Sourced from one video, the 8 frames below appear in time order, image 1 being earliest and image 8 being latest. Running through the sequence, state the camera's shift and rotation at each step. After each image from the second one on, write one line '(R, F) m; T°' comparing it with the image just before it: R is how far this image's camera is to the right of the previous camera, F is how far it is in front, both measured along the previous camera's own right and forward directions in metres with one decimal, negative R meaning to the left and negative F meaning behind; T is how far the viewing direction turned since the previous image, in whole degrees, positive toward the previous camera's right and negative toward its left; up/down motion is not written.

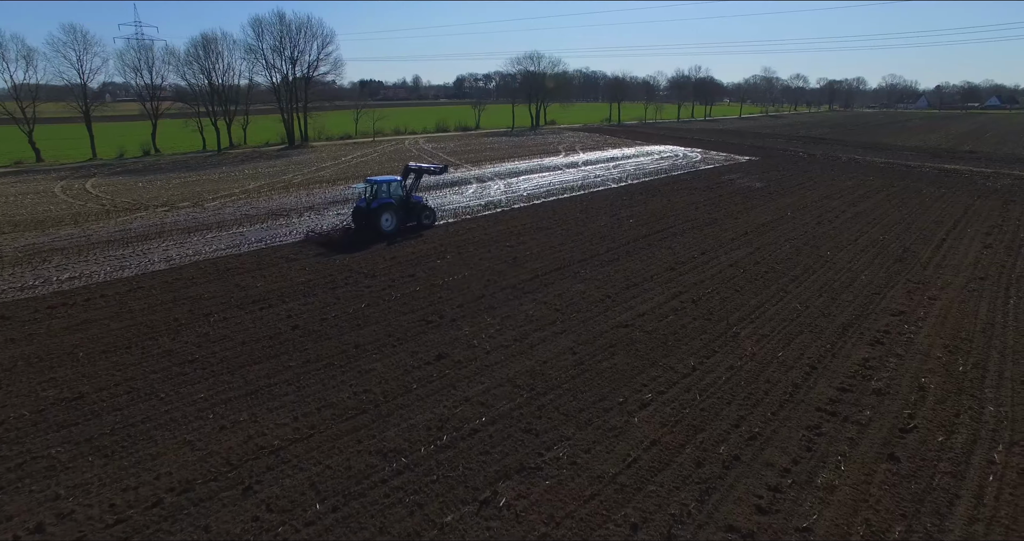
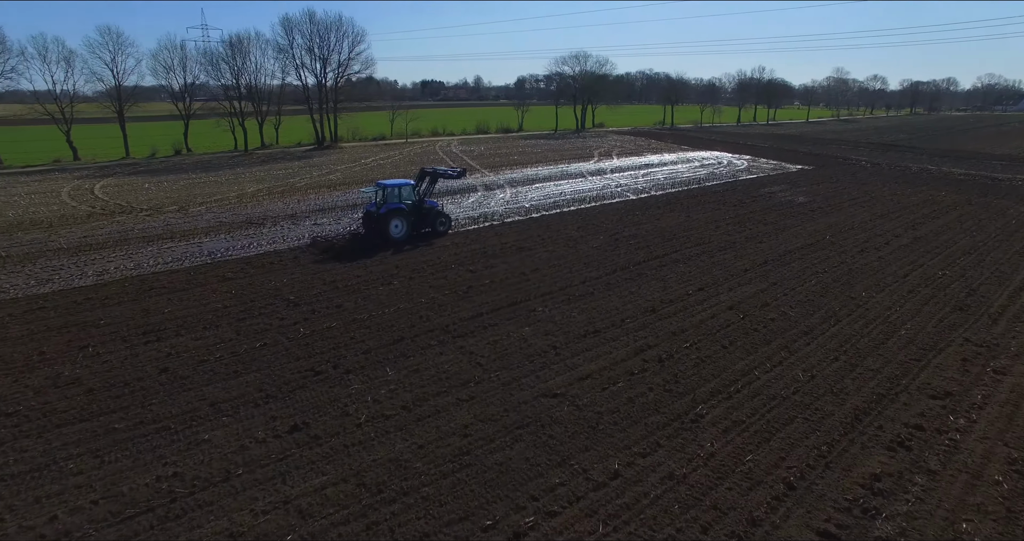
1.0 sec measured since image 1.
(+2.3, +2.5) m; -6°
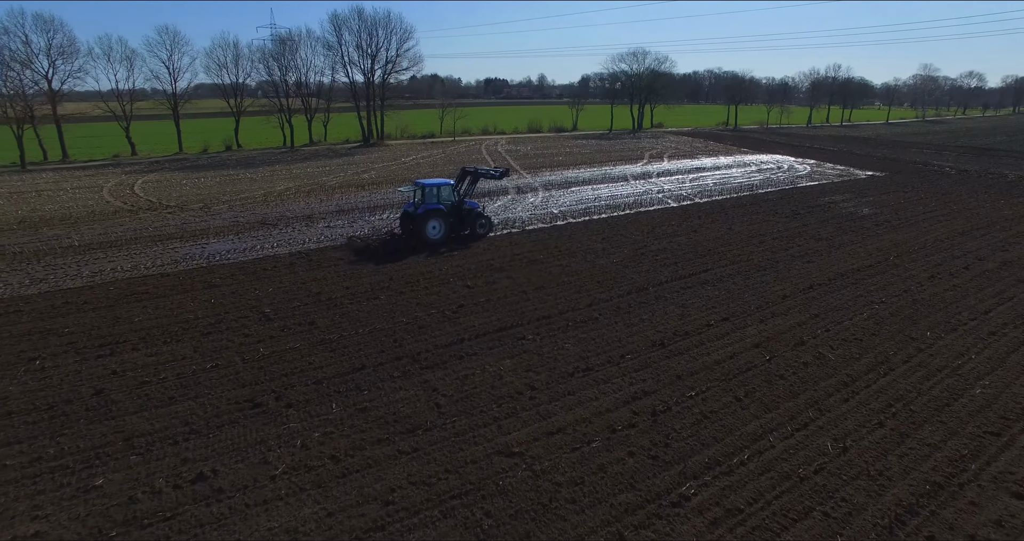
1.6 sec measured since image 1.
(+1.2, +1.5) m; -6°
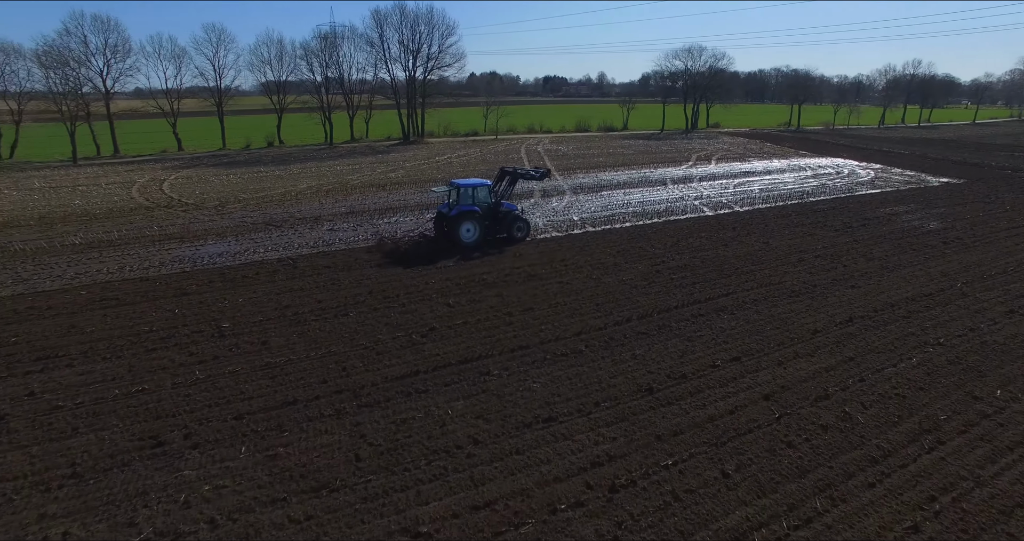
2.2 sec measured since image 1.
(+1.3, +1.5) m; -6°
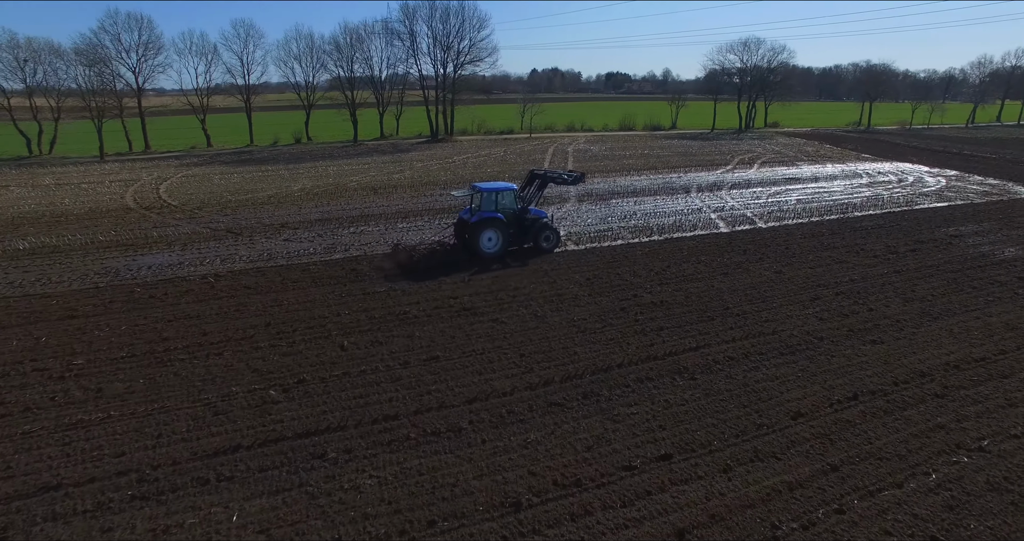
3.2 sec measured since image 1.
(+2.3, +2.3) m; -6°
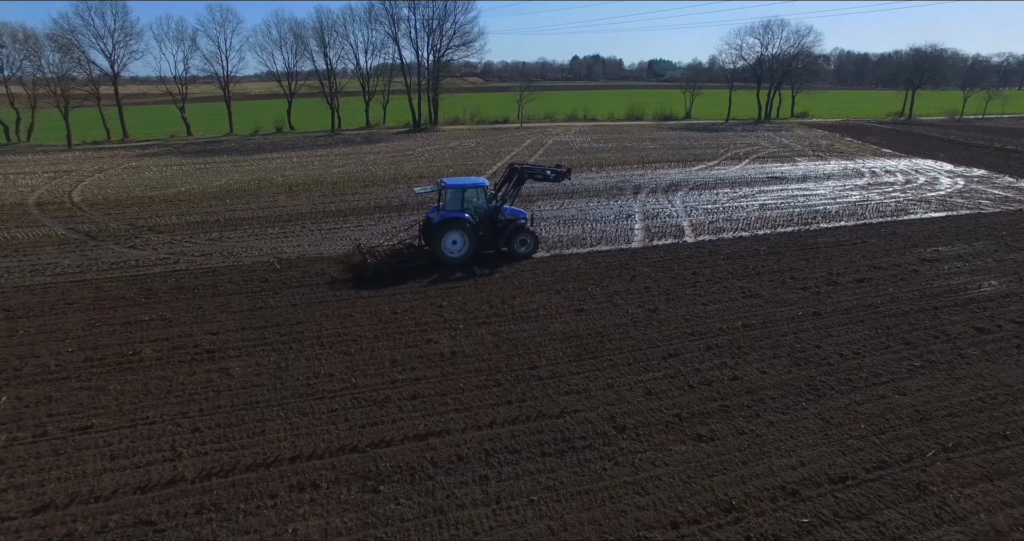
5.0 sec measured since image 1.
(+4.0, +2.6) m; -5°
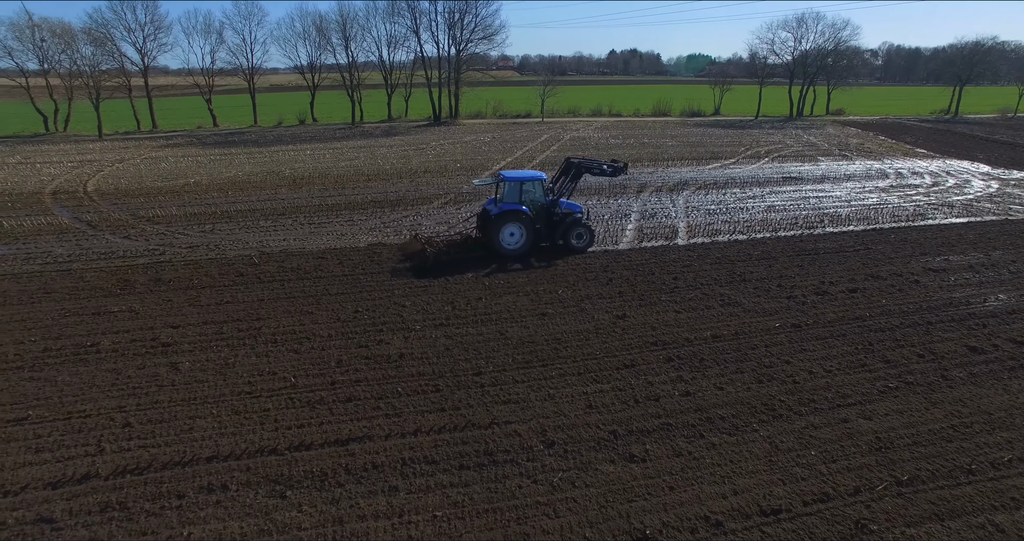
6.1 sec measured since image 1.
(+1.0, +0.3) m; -3°
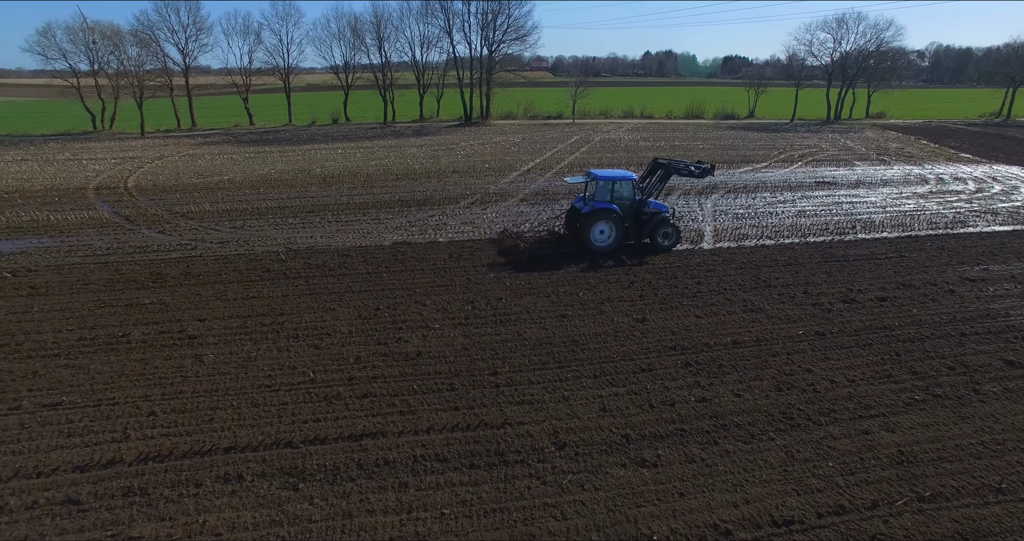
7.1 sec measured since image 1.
(+0.1, 0.0) m; -3°
